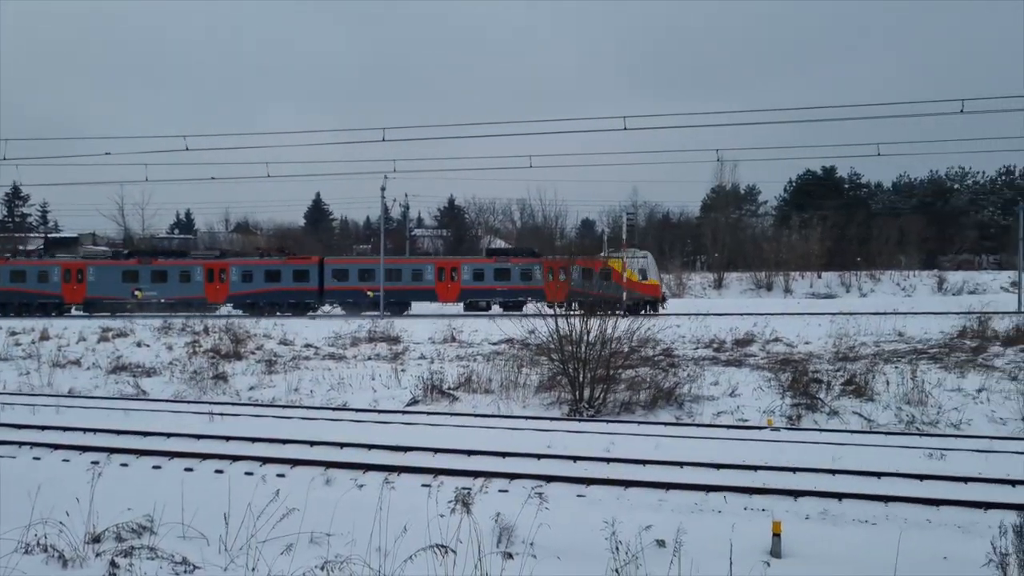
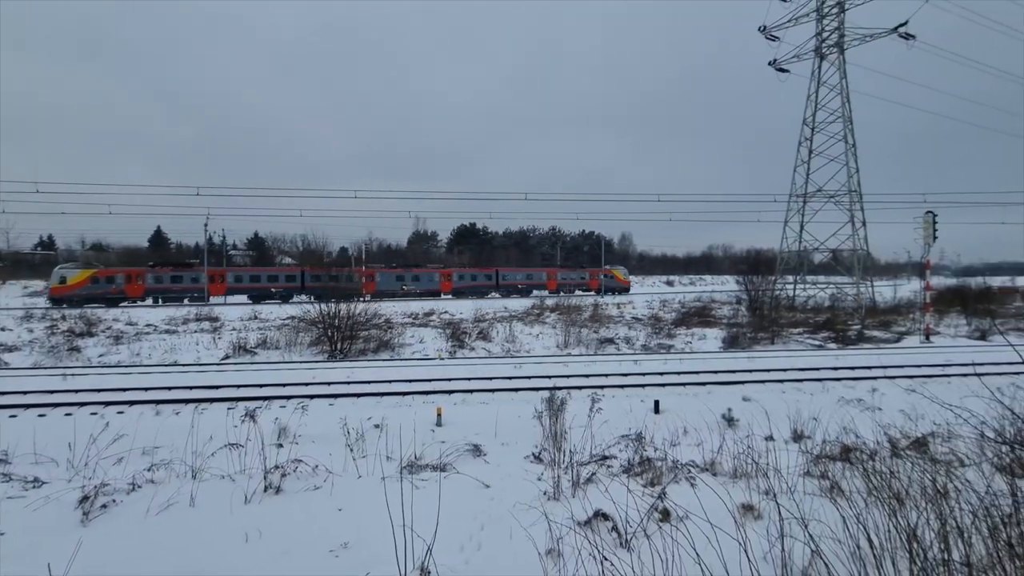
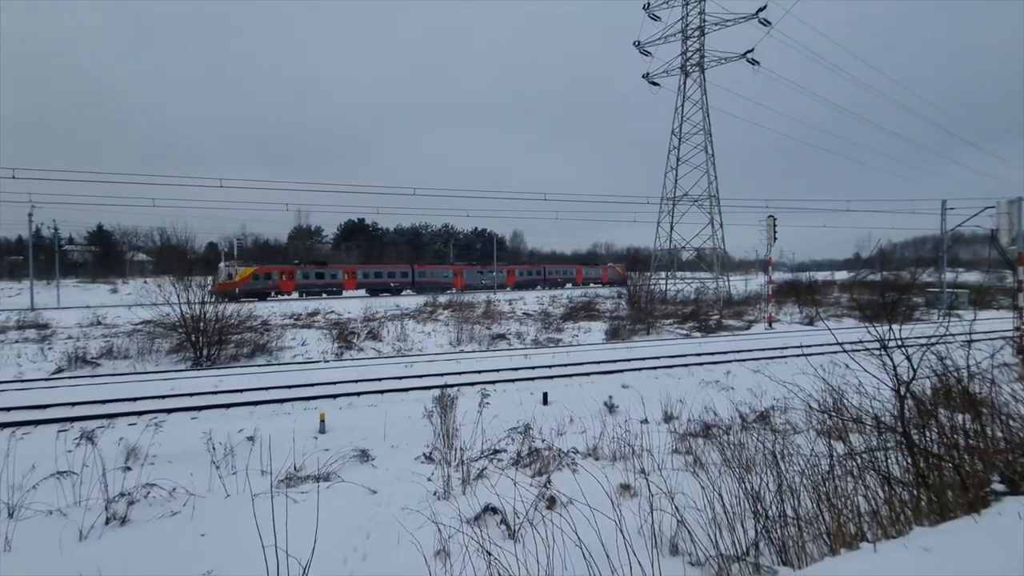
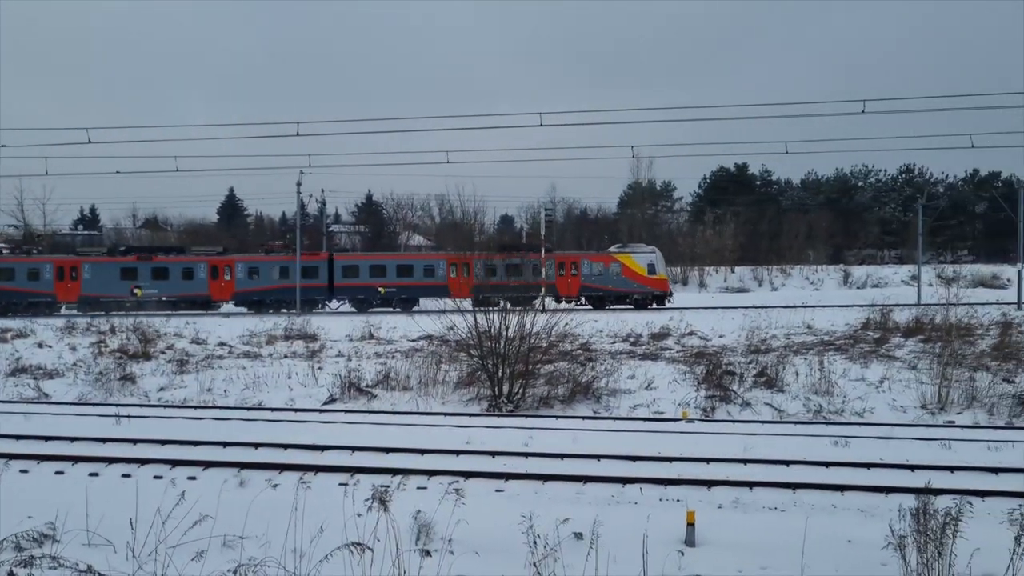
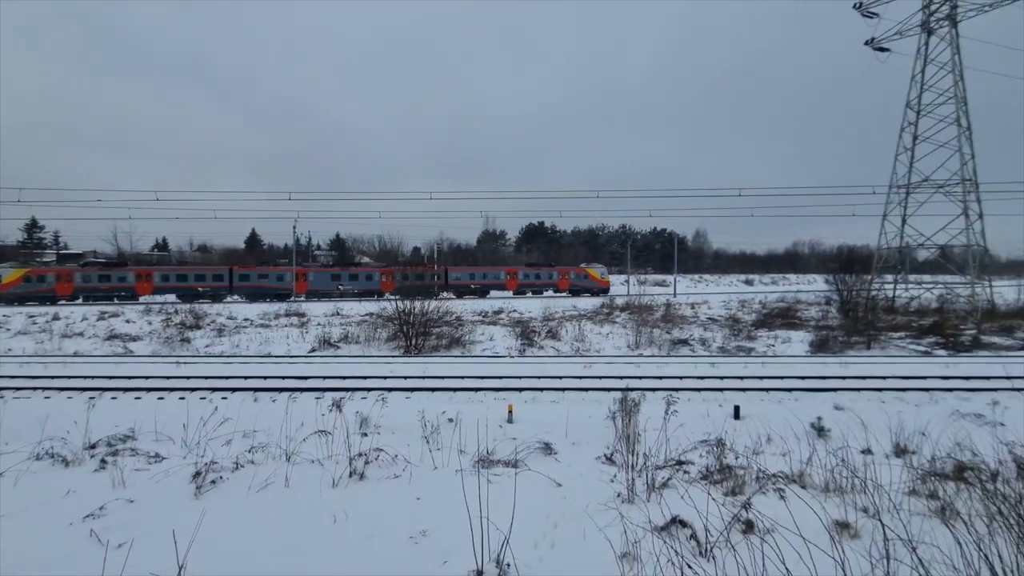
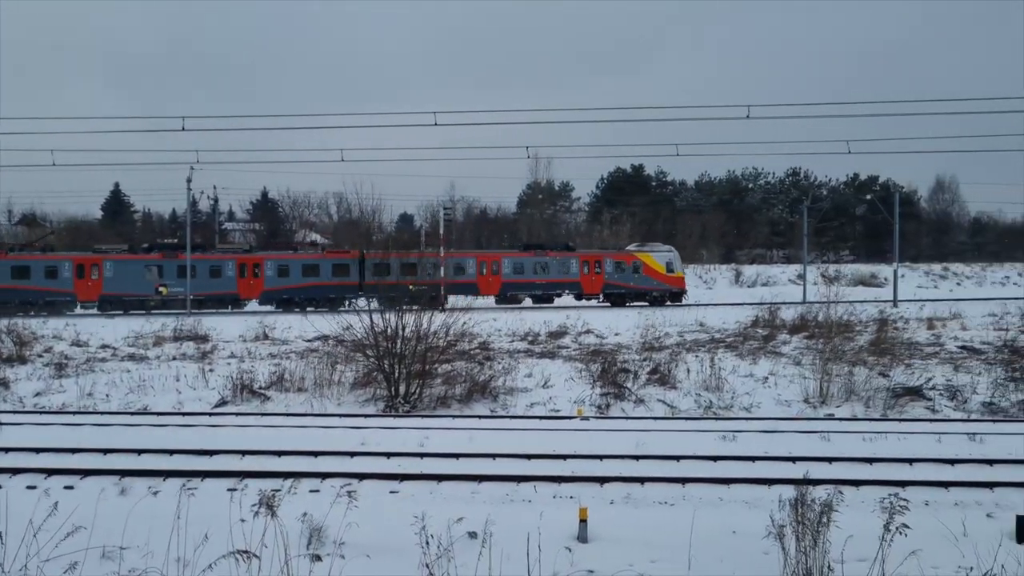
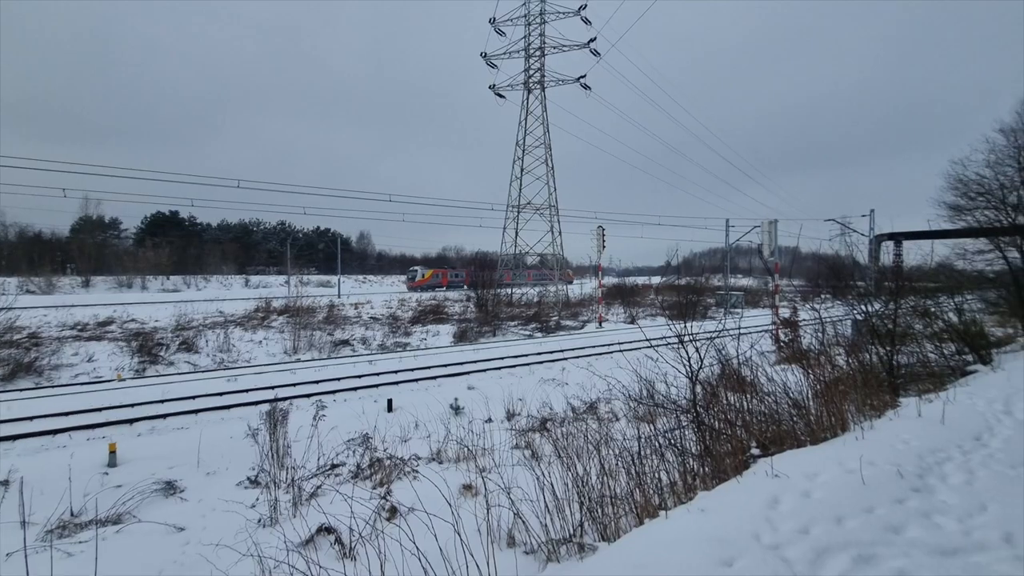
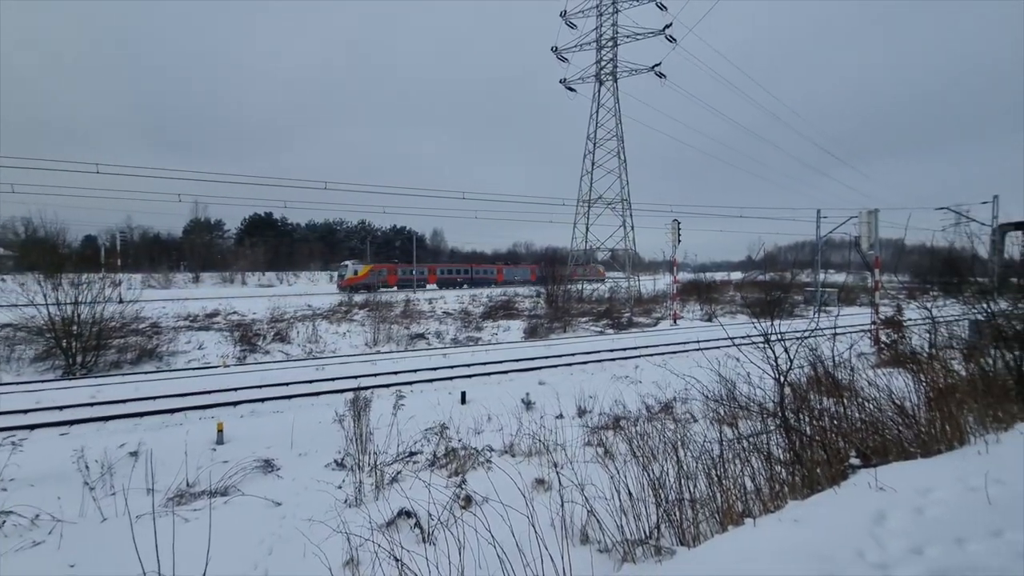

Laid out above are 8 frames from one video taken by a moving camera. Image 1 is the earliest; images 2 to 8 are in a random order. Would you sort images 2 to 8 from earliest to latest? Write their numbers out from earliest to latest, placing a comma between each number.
4, 6, 5, 2, 3, 8, 7
